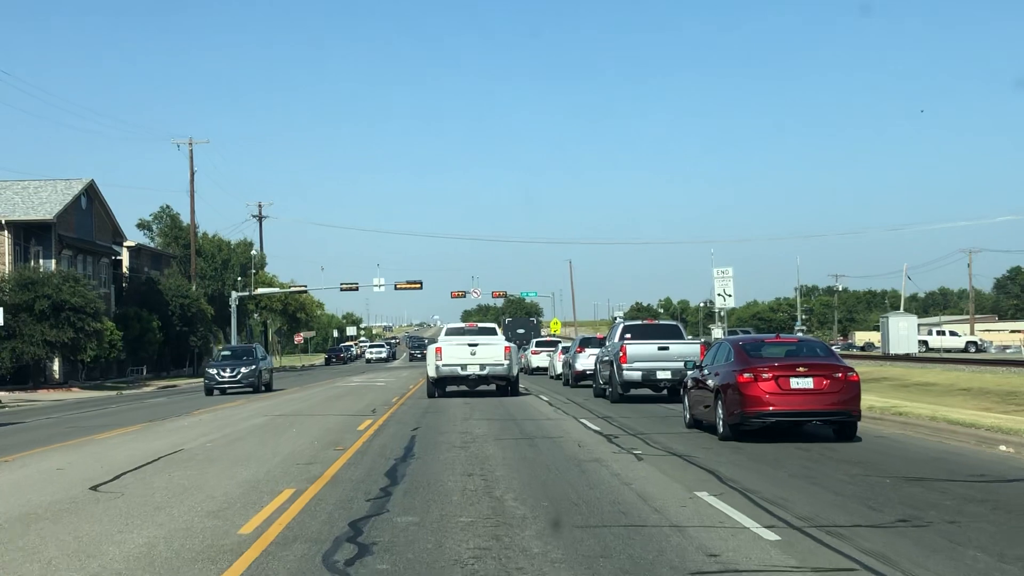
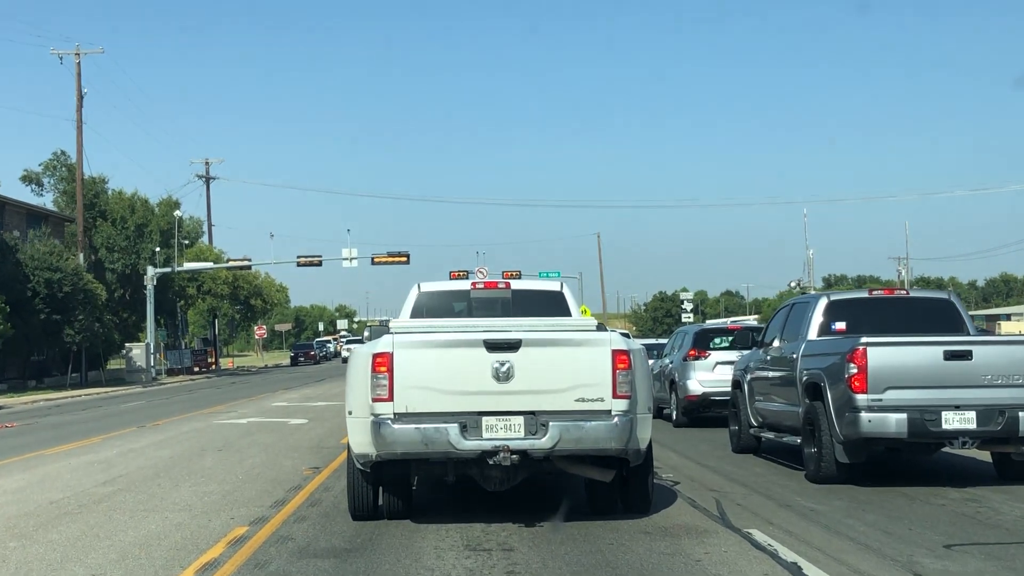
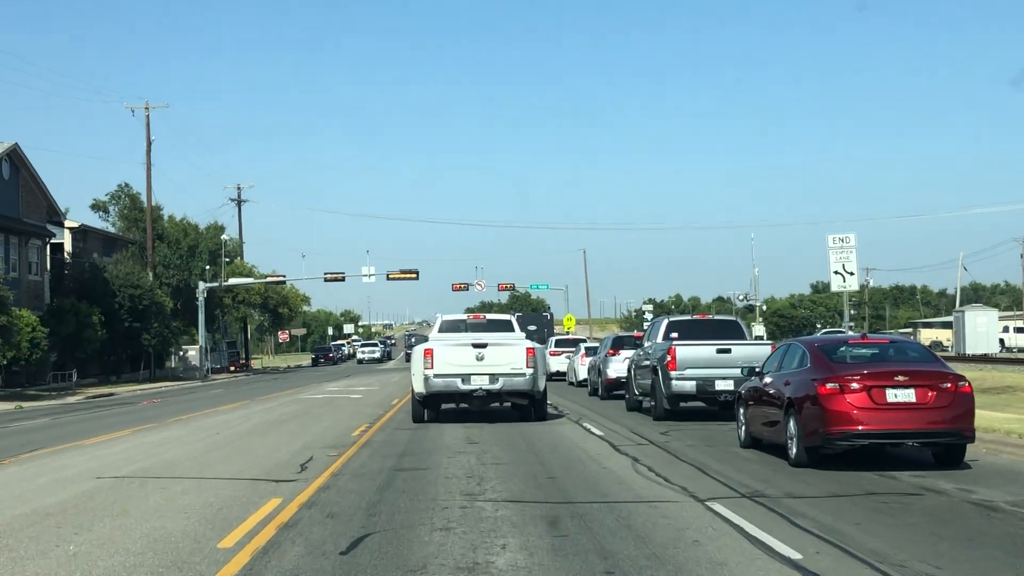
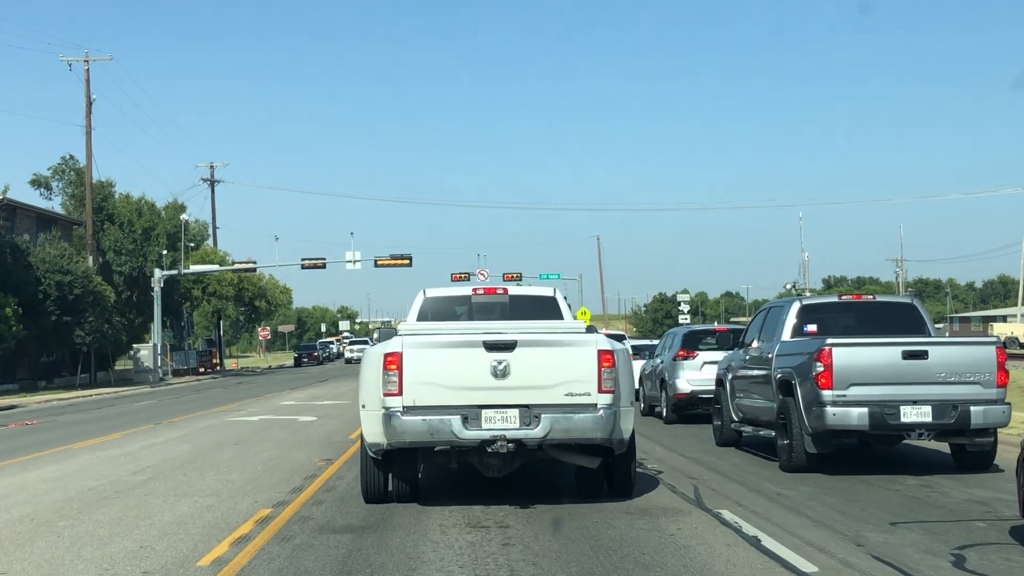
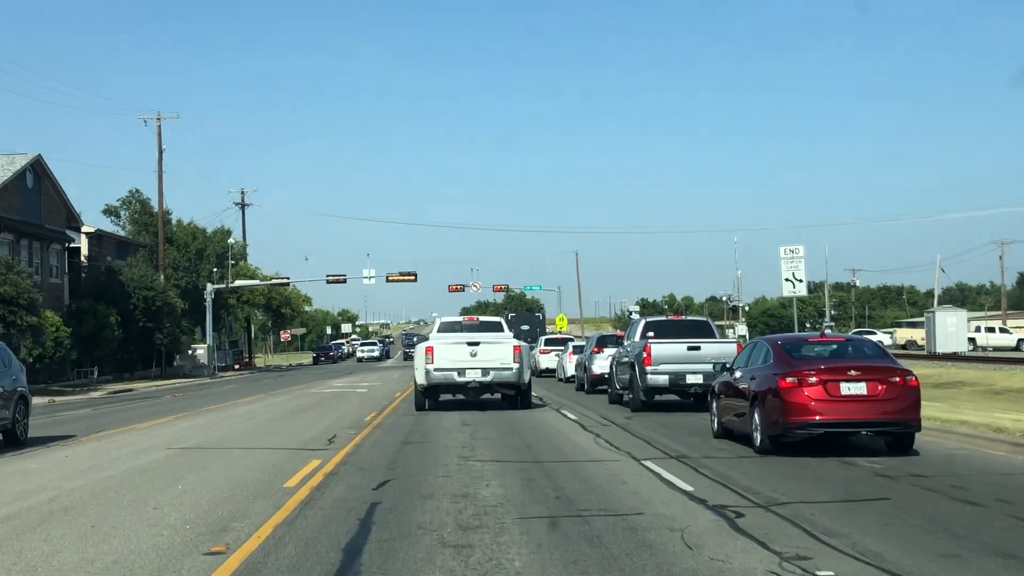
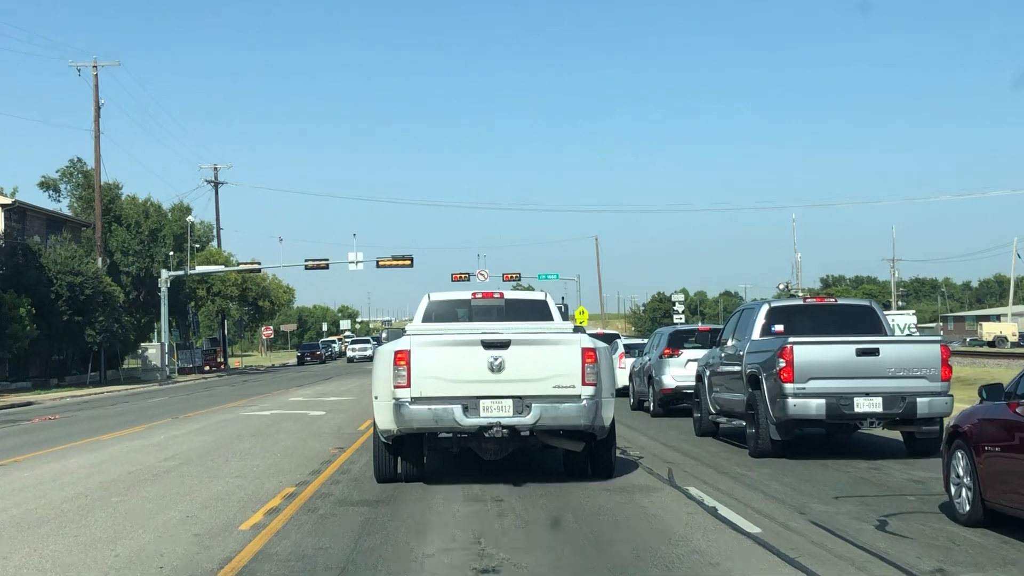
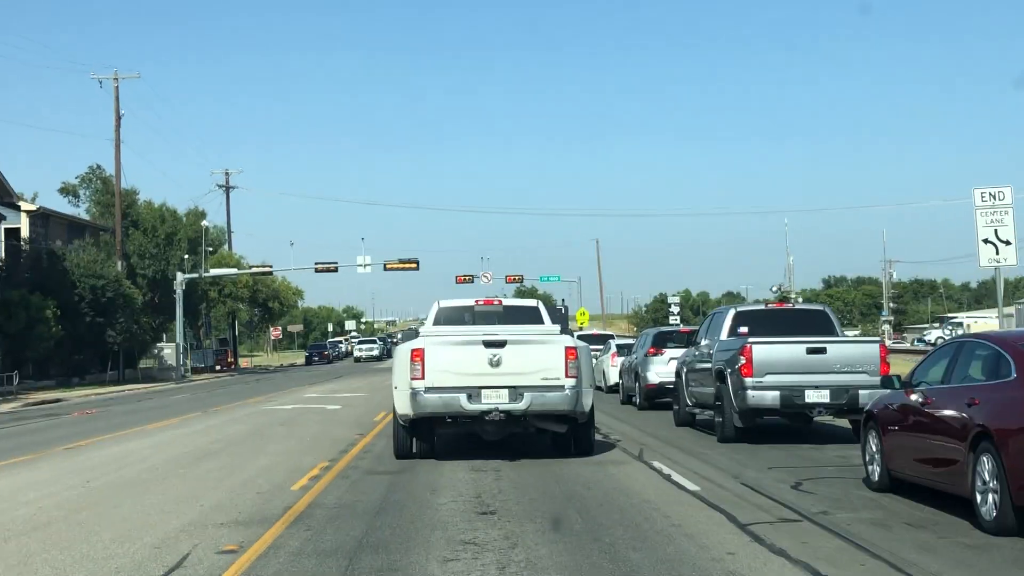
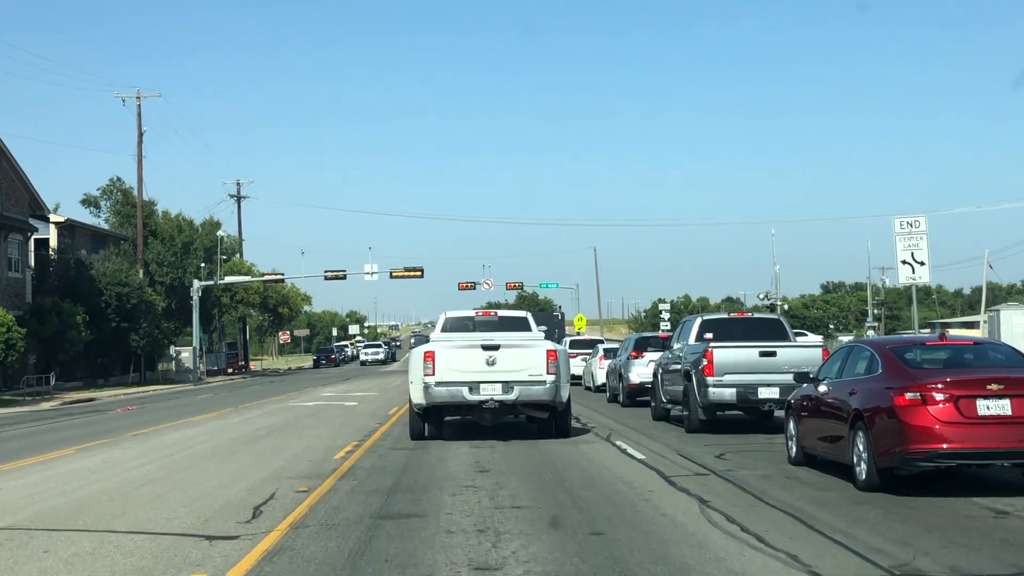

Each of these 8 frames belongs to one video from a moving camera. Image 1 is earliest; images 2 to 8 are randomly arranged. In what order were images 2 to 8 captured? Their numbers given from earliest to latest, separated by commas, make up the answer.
5, 3, 8, 7, 6, 4, 2
